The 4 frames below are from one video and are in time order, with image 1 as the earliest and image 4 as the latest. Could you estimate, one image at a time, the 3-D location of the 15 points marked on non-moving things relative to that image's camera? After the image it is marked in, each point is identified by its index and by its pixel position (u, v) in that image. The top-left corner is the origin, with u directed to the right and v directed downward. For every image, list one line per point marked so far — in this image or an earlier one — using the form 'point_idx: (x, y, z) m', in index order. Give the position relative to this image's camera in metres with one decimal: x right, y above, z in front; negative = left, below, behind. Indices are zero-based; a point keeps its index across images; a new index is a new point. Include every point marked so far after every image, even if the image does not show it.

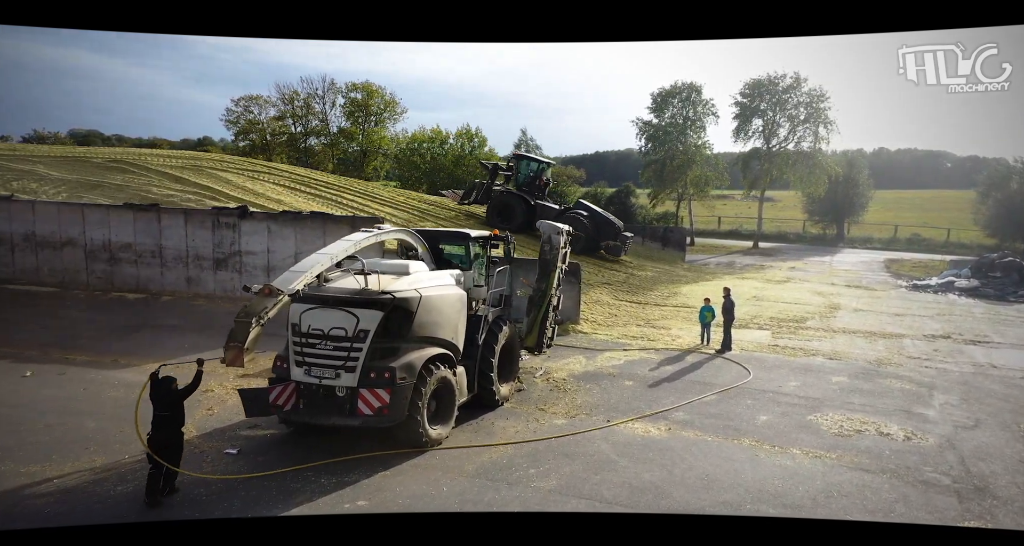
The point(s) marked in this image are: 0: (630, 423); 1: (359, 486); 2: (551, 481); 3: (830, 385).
0: (+1.4, -1.7, +7.4) m
1: (-1.3, -1.8, +5.3) m
2: (+0.3, -1.9, +5.7) m
3: (+4.5, -1.6, +9.1) m
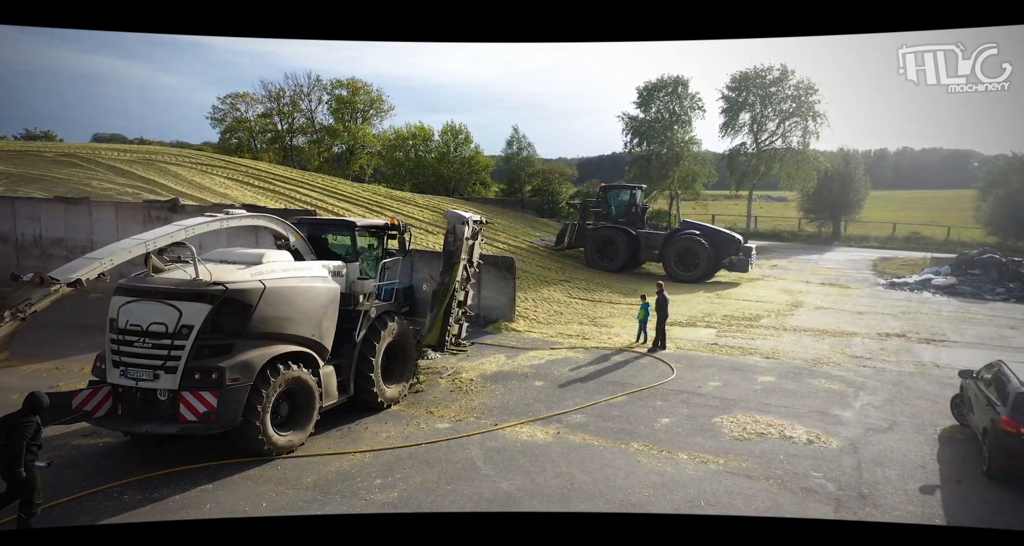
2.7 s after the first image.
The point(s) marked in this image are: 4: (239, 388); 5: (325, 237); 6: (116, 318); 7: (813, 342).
0: (+0.1, -1.7, +6.9) m
1: (-2.6, -1.8, +4.8) m
2: (-1.0, -1.8, +5.2) m
3: (+3.2, -1.5, +8.5) m
4: (-2.3, -1.0, +5.3) m
5: (-2.2, +0.4, +7.4) m
6: (-3.3, -0.4, +5.2) m
7: (+5.5, -1.3, +11.6) m
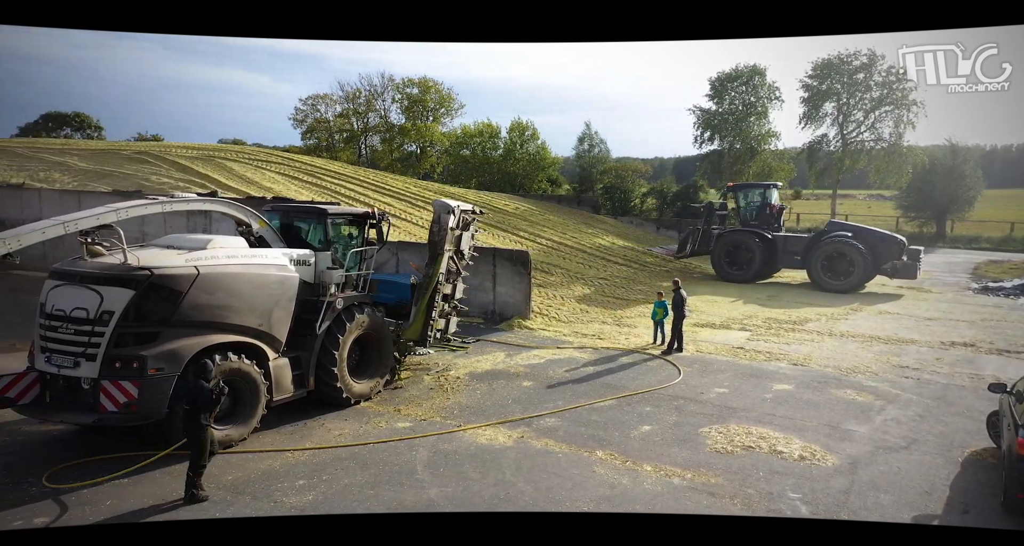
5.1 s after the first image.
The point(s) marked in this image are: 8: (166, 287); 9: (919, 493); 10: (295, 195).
0: (-0.3, -1.6, +6.4) m
1: (-3.2, -1.6, +4.7) m
2: (-1.6, -1.7, +4.9) m
3: (+3.0, -1.5, +7.7) m
4: (-2.8, -0.8, +5.1) m
5: (-2.5, +0.5, +7.2) m
6: (-3.8, -0.2, +5.2) m
7: (+5.7, -1.2, +10.4) m
8: (-2.8, -0.1, +5.2) m
9: (+3.3, -1.8, +5.1) m
10: (-6.0, +2.2, +17.6) m
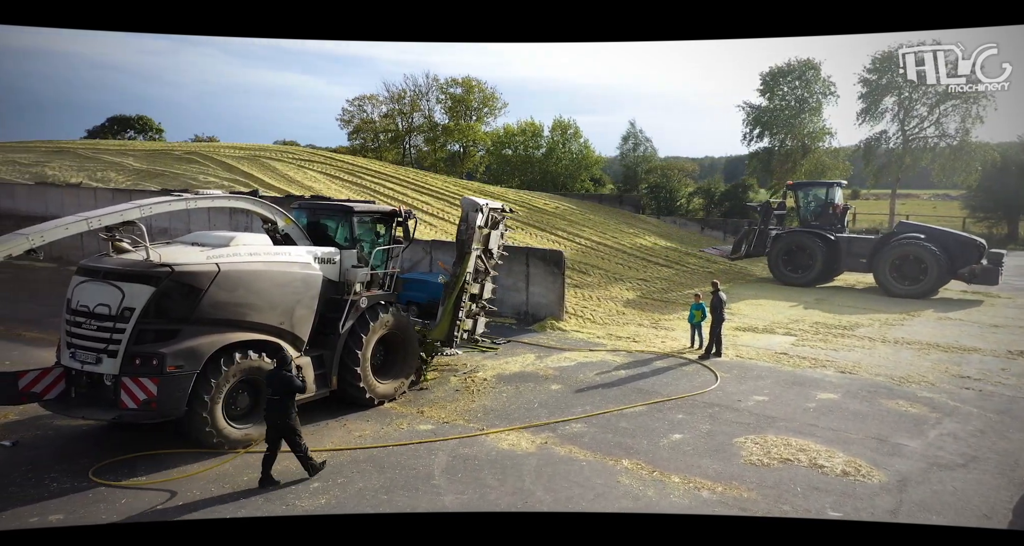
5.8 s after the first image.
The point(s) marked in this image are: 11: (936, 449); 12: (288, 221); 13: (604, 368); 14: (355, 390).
0: (-0.1, -1.6, +6.2) m
1: (-3.1, -1.6, +4.7) m
2: (-1.4, -1.7, +4.8) m
3: (+3.4, -1.5, +7.3) m
4: (-2.7, -0.8, +5.1) m
5: (-2.1, +0.6, +7.2) m
6: (-3.6, -0.2, +5.2) m
7: (+6.2, -1.3, +9.8) m
8: (-2.7, -0.1, +5.2) m
9: (+3.4, -1.8, +4.7) m
10: (-5.0, +2.2, +17.8) m
11: (+4.0, -1.6, +5.9) m
12: (-2.4, +0.5, +6.8) m
13: (+1.3, -1.3, +8.6) m
14: (-1.6, -1.2, +6.6) m
